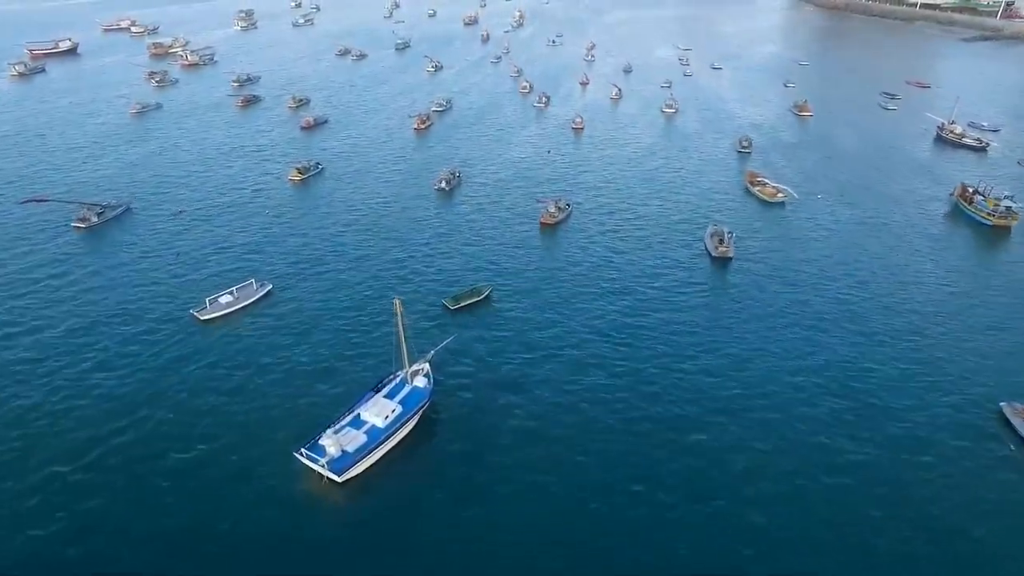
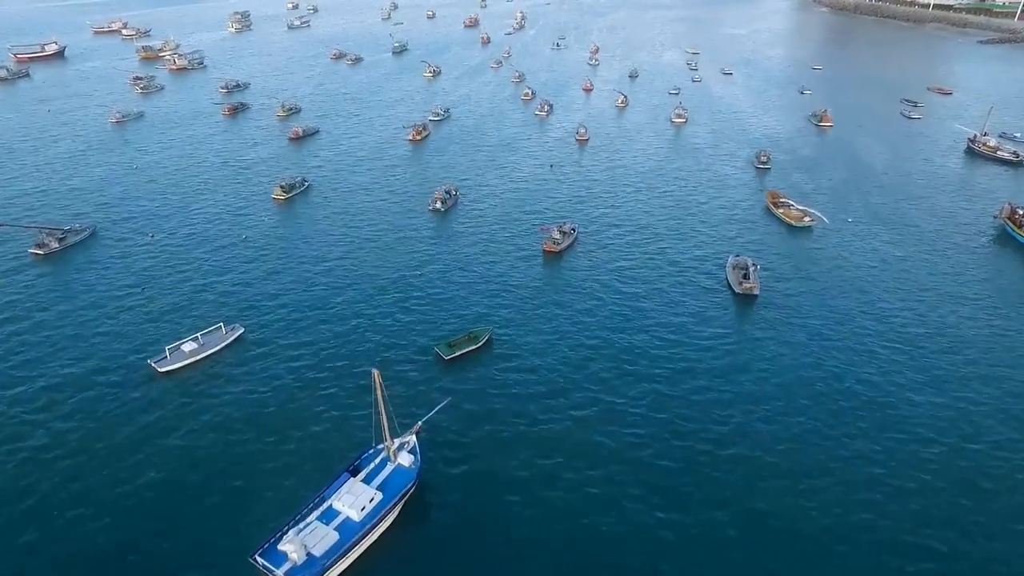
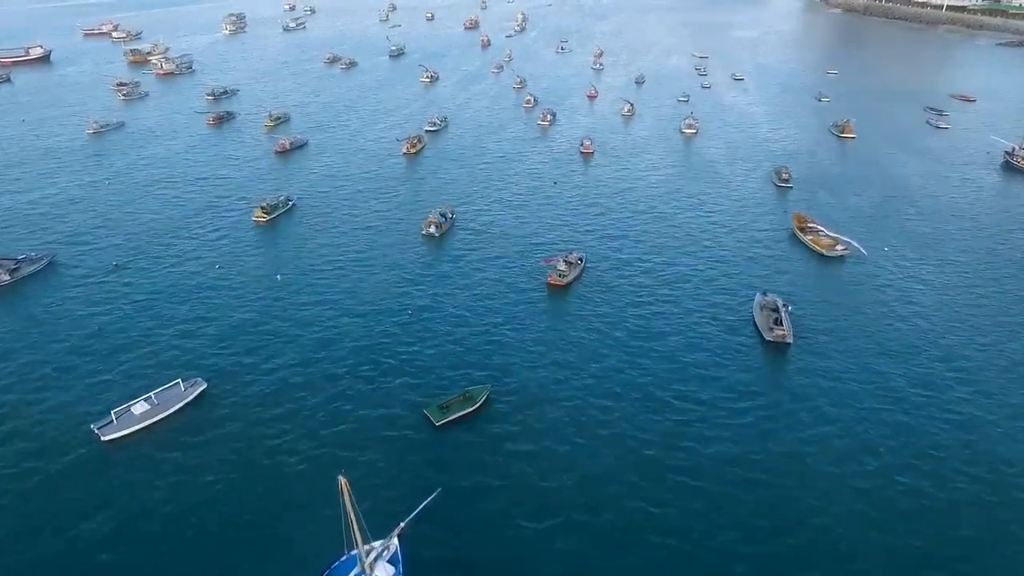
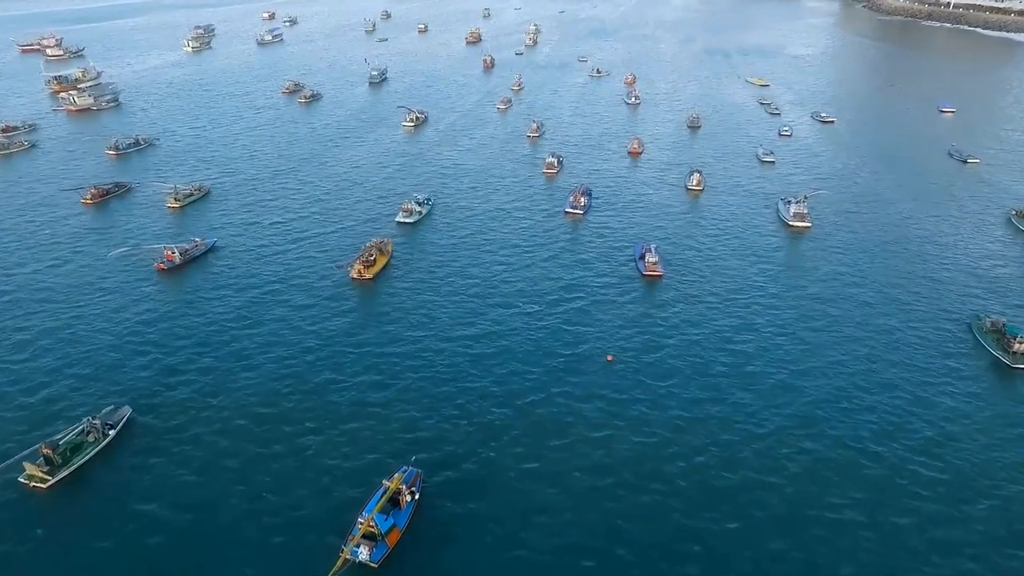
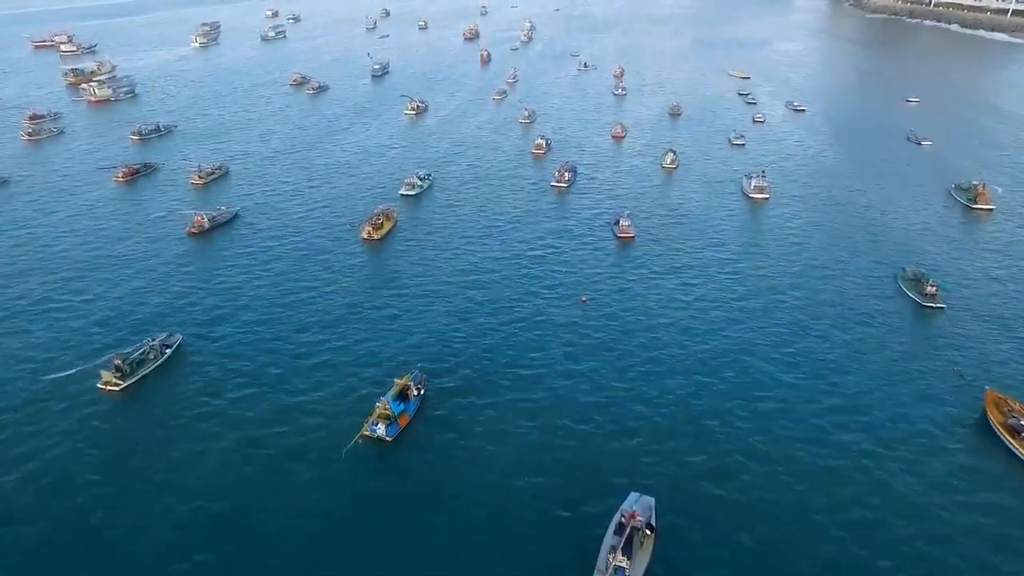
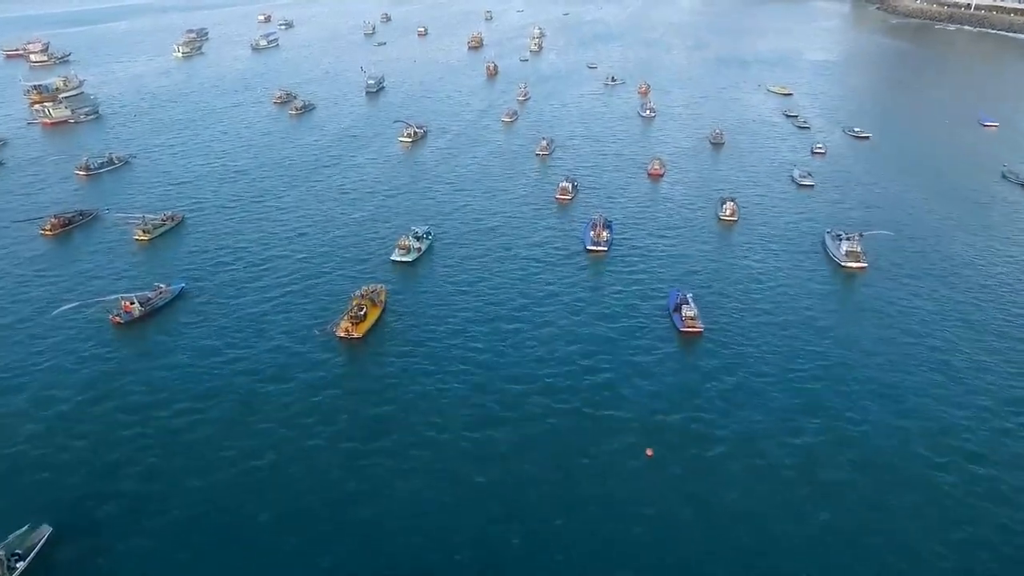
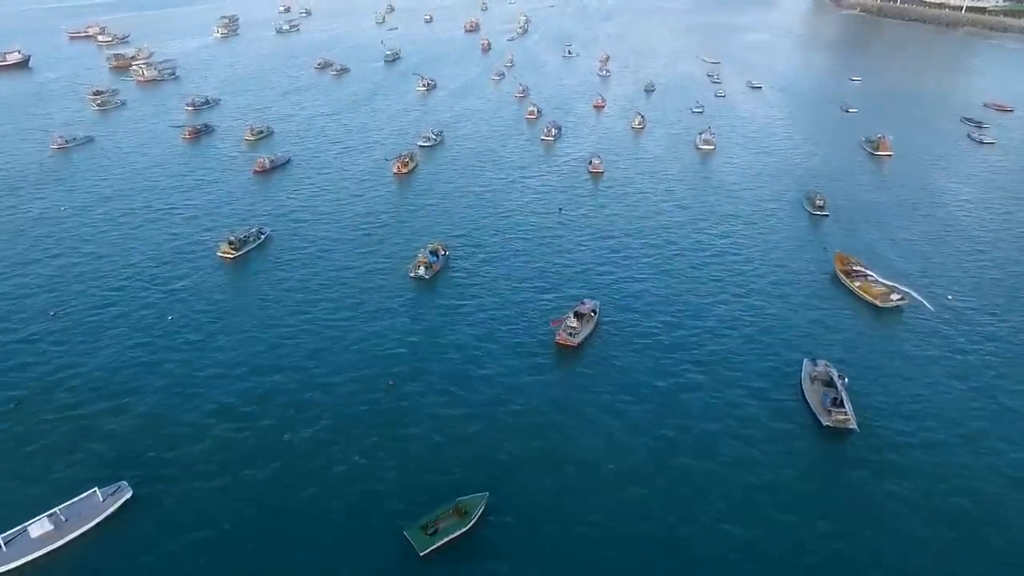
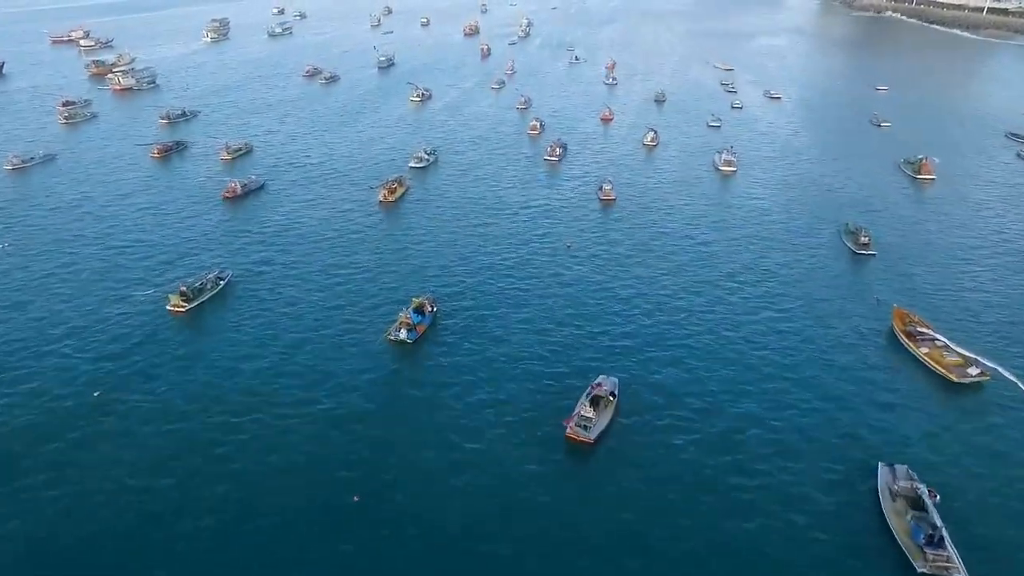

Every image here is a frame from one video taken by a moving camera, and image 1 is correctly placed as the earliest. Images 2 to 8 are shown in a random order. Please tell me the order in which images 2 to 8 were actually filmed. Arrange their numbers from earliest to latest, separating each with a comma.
2, 3, 7, 8, 5, 4, 6
